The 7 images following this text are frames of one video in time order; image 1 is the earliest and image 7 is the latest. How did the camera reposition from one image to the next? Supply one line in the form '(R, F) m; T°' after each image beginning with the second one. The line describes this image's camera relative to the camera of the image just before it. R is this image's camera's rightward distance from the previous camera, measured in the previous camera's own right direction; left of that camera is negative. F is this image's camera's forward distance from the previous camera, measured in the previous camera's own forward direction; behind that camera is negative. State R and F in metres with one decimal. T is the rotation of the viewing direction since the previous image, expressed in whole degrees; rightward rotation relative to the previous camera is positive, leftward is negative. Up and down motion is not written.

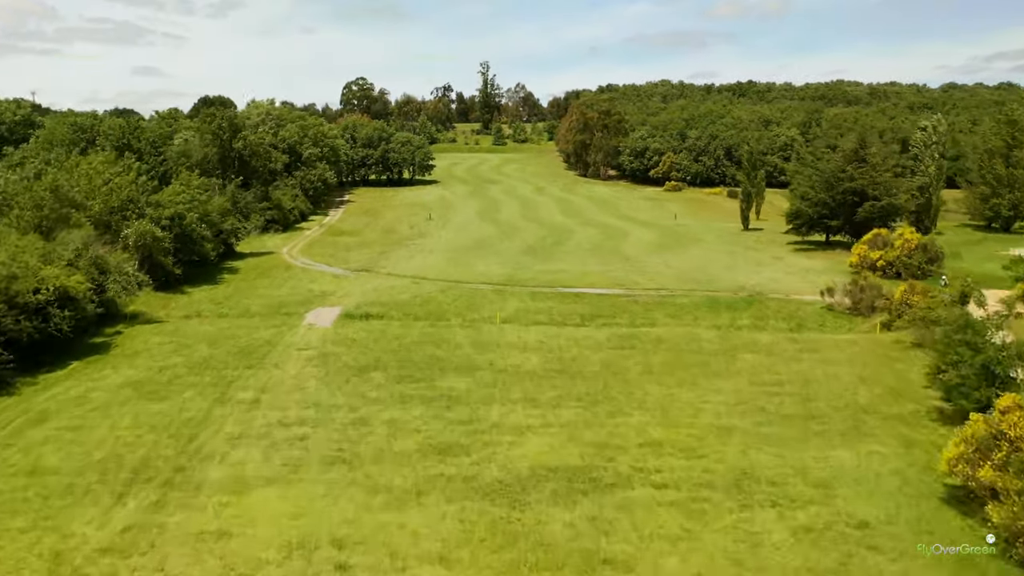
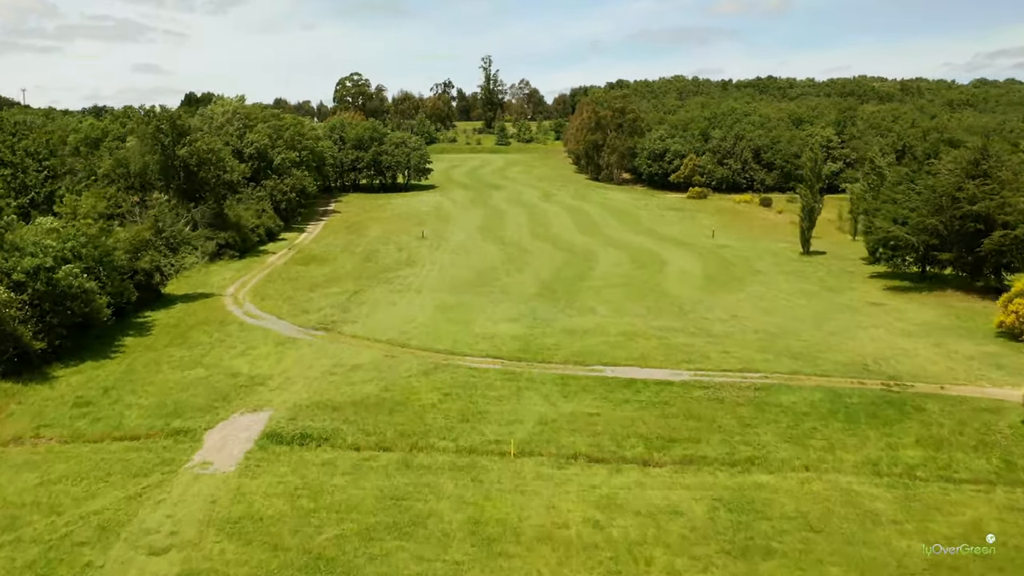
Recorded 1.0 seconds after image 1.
(-0.5, +10.1) m; 0°
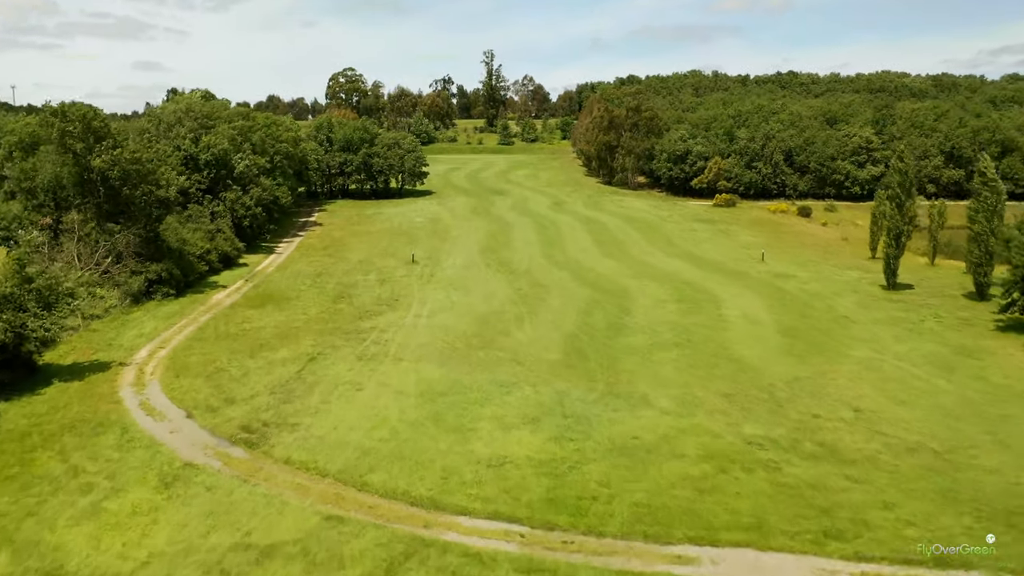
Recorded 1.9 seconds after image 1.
(-0.5, +9.4) m; 0°
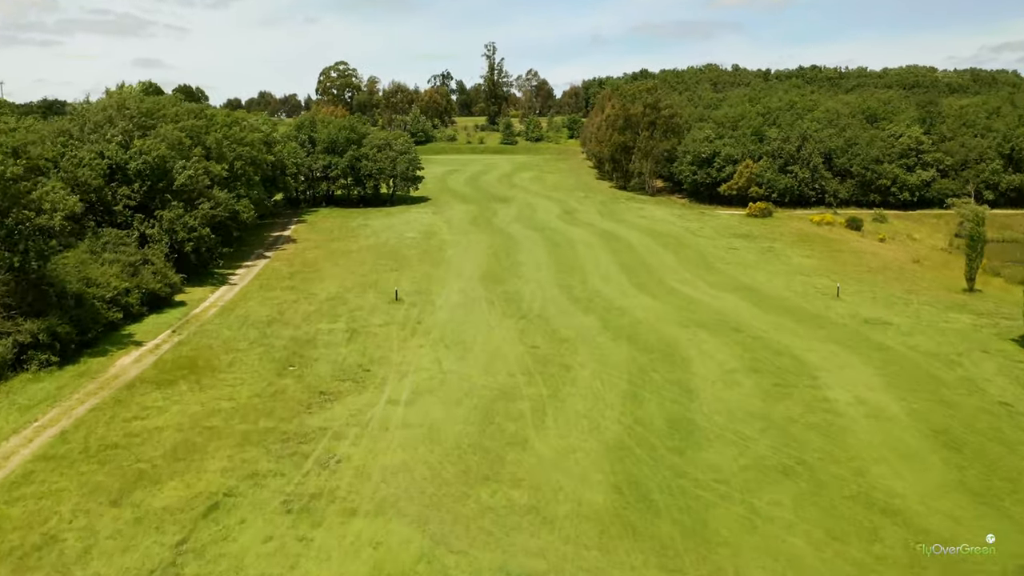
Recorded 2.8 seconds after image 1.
(-0.5, +9.5) m; 0°
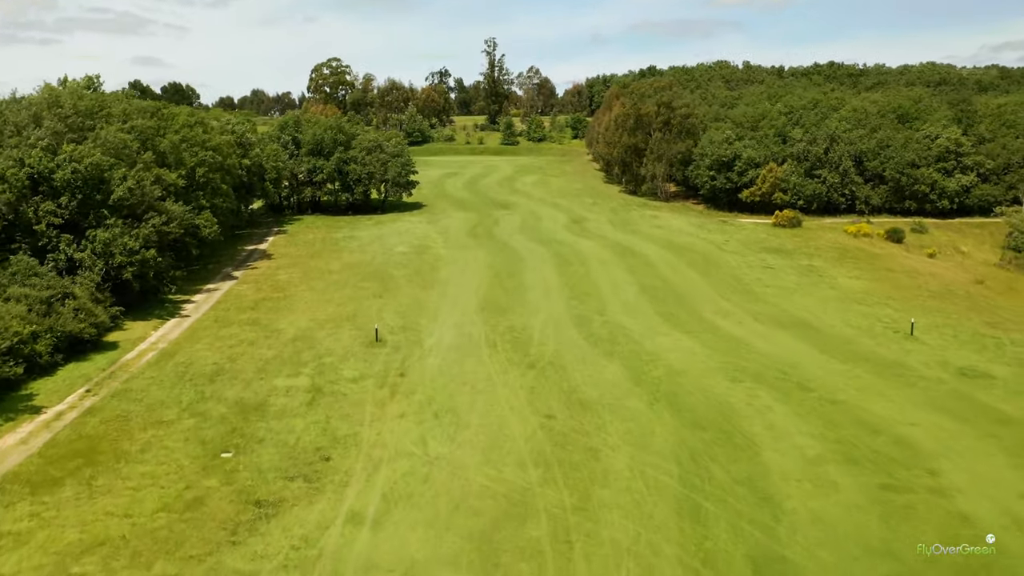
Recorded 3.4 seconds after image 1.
(-0.3, +6.4) m; 0°
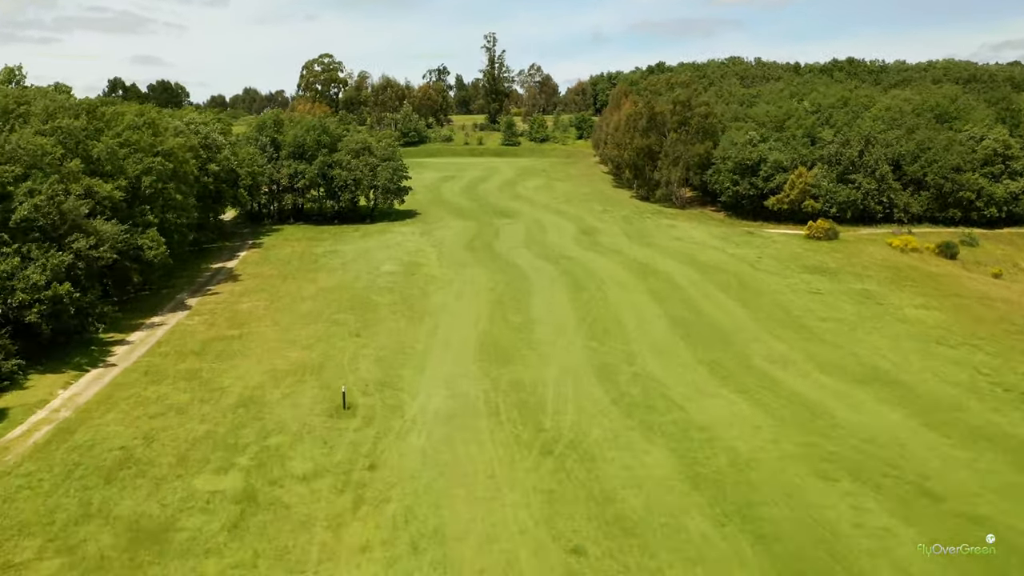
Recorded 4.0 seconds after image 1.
(-0.3, +6.6) m; 0°
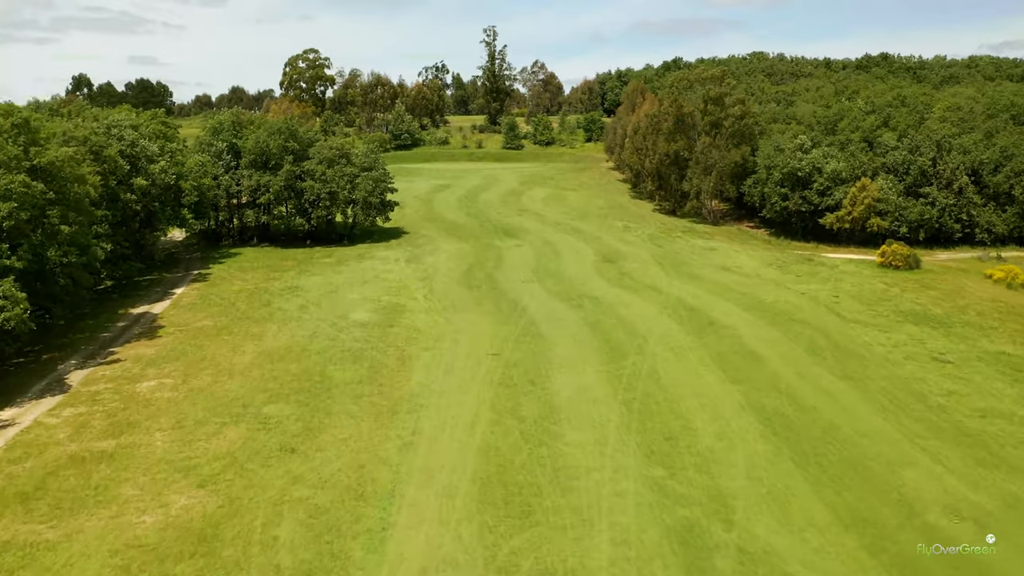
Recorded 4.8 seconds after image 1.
(-0.5, +10.5) m; 0°
